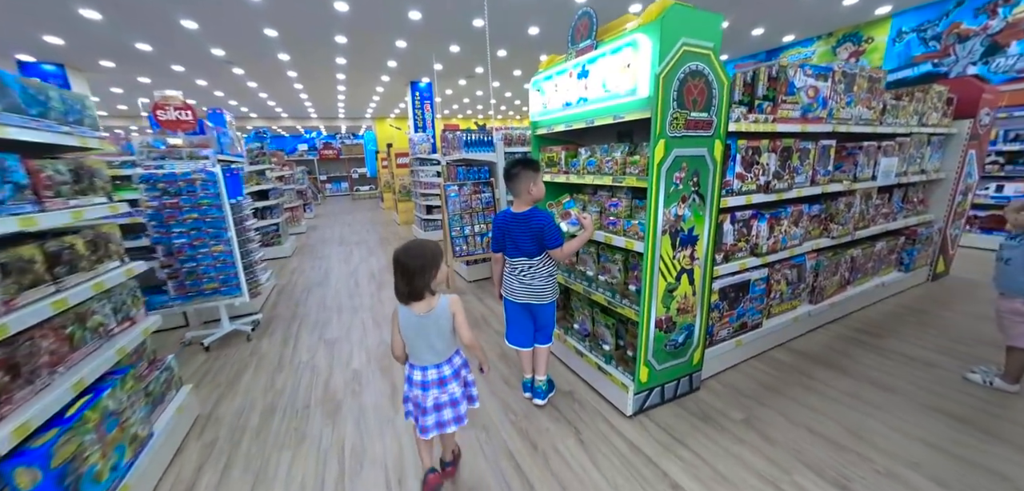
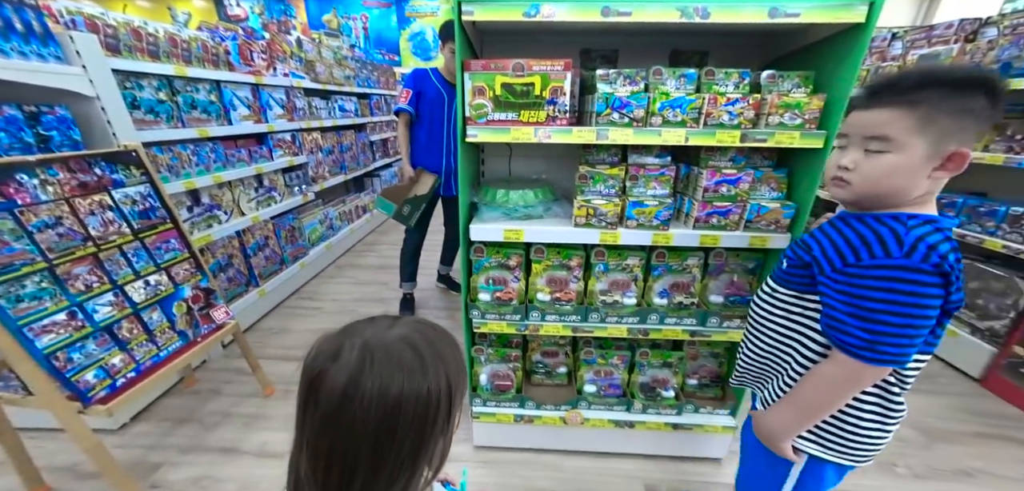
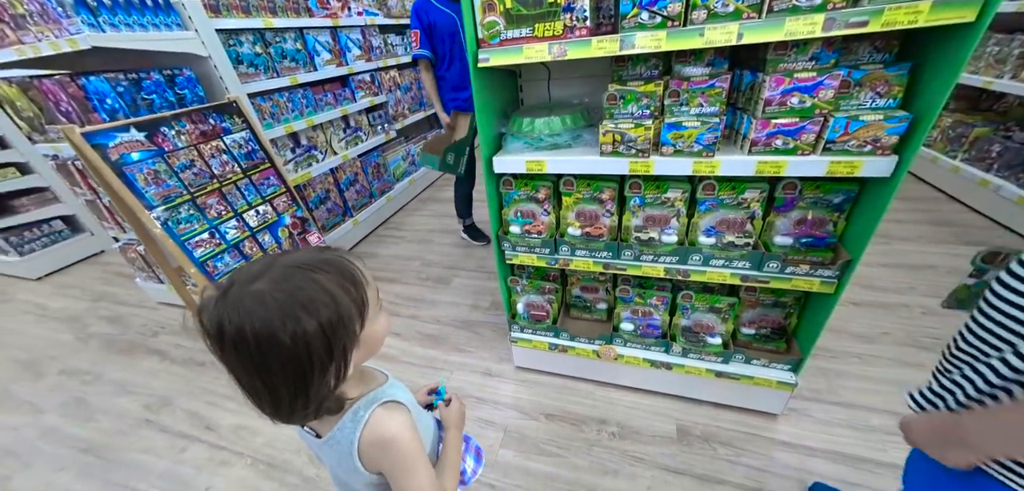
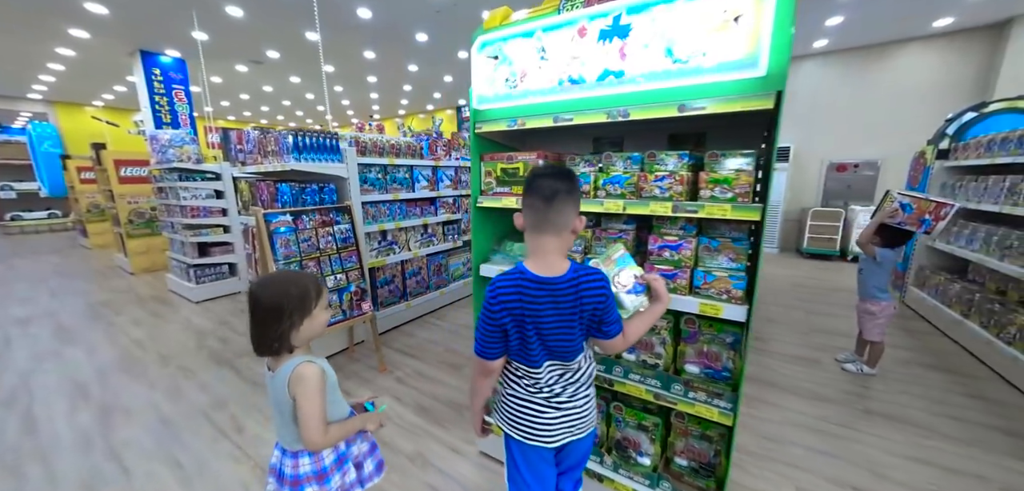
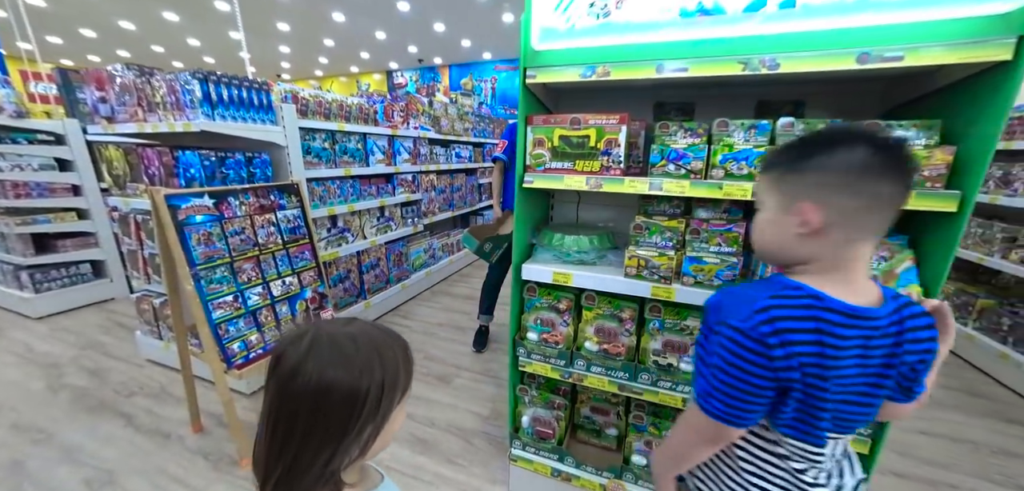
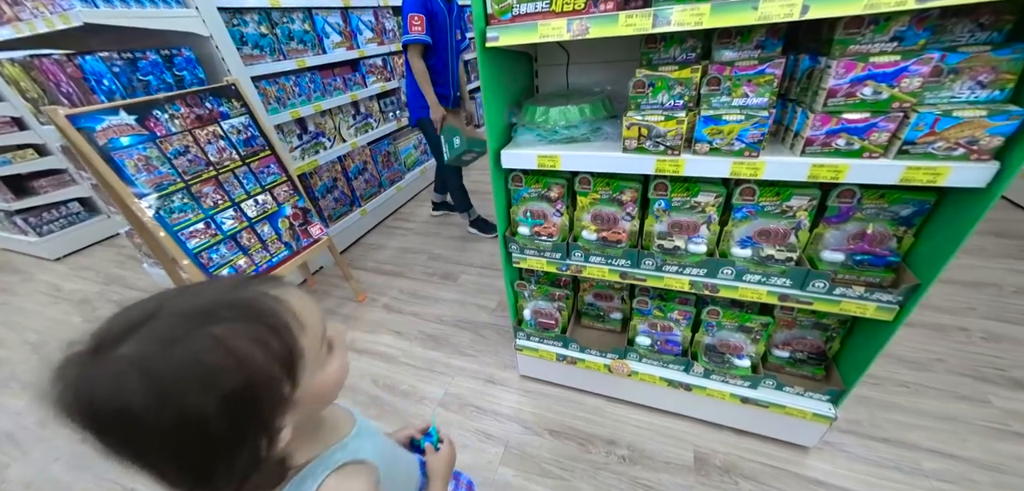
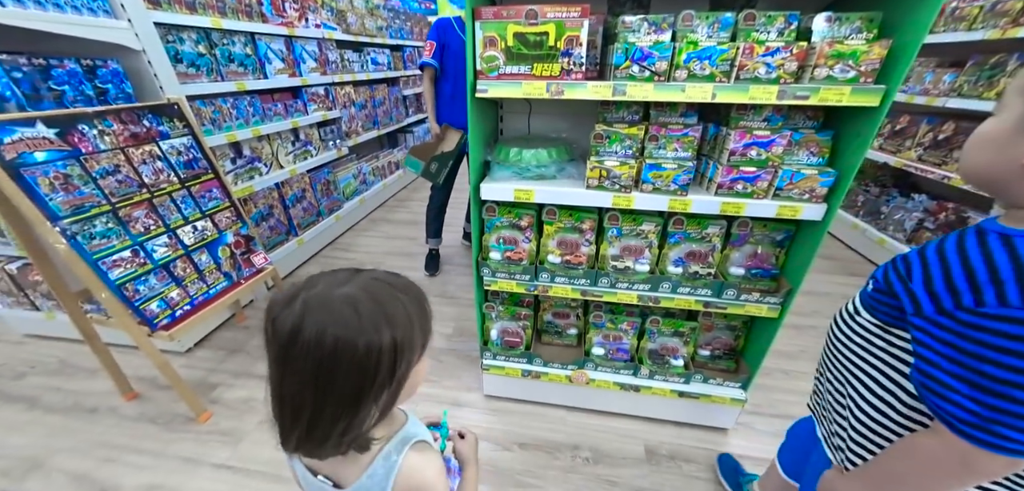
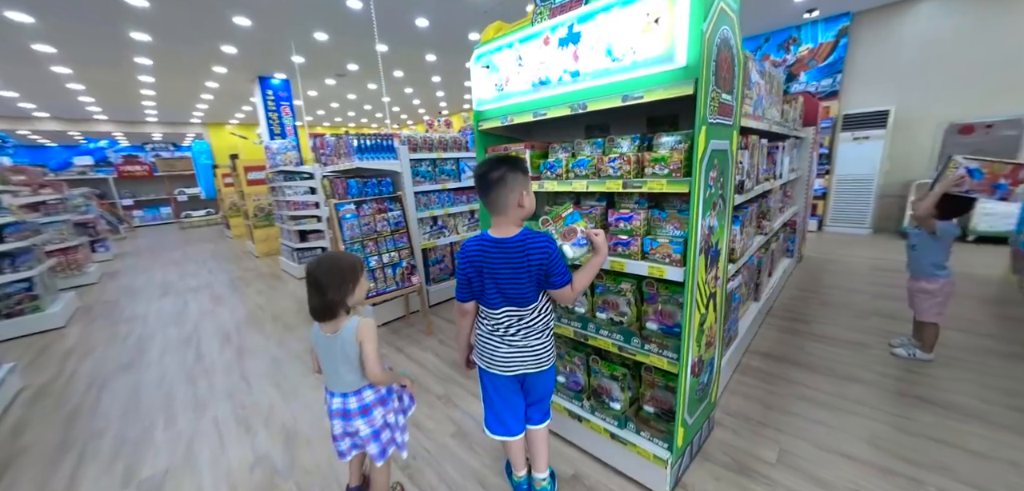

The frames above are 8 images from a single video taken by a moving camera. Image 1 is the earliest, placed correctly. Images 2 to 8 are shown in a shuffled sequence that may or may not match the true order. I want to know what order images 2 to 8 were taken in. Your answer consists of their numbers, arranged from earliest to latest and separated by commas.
8, 4, 5, 2, 7, 3, 6
